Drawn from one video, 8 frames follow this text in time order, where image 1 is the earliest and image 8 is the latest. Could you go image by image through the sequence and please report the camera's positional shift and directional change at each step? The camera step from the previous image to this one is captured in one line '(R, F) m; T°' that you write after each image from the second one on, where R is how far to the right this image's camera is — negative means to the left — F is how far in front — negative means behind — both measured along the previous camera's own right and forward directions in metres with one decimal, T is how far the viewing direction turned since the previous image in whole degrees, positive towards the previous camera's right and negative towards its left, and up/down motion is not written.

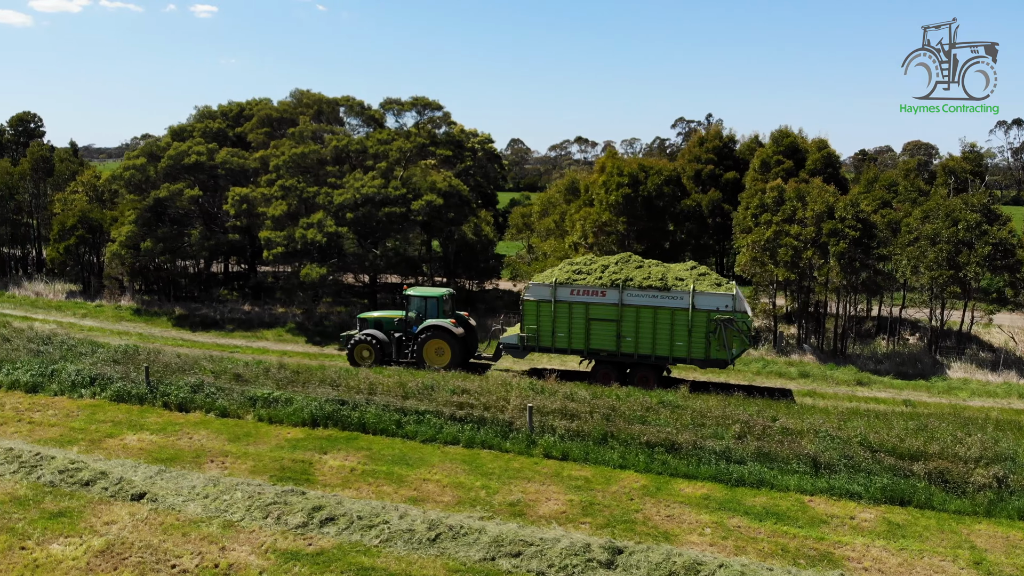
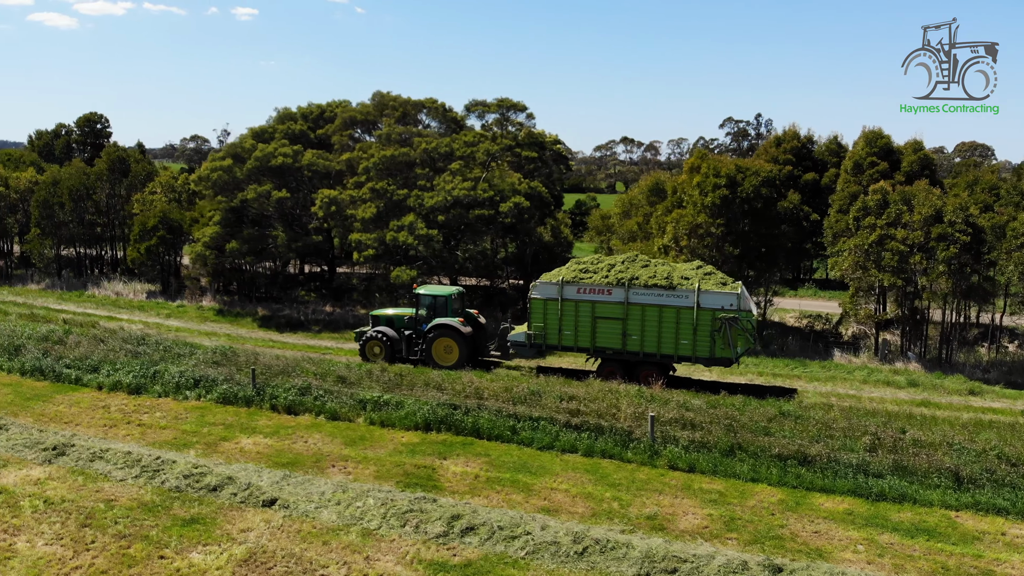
(-1.0, +0.3) m; -2°
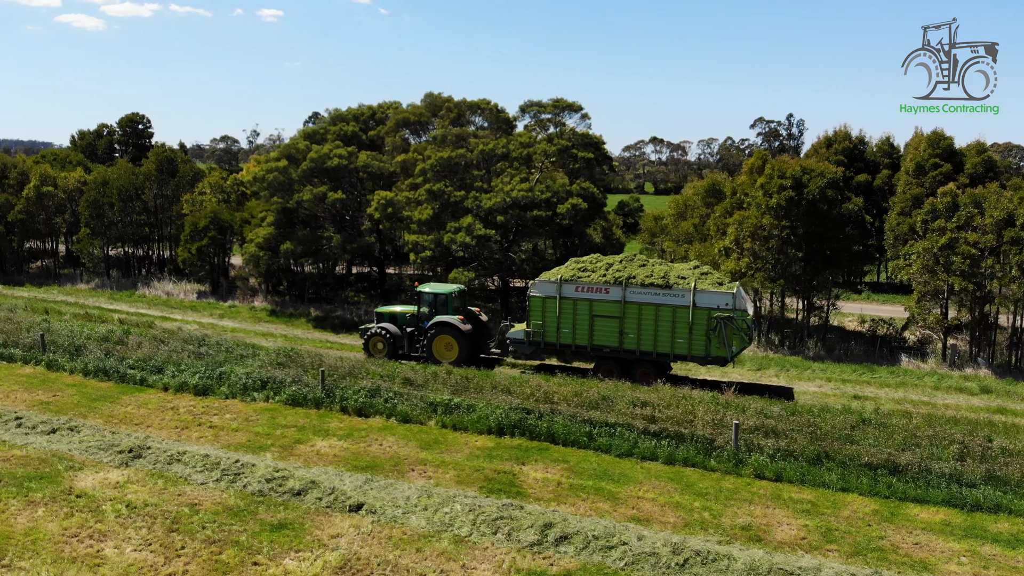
(-0.7, +0.2) m; -1°
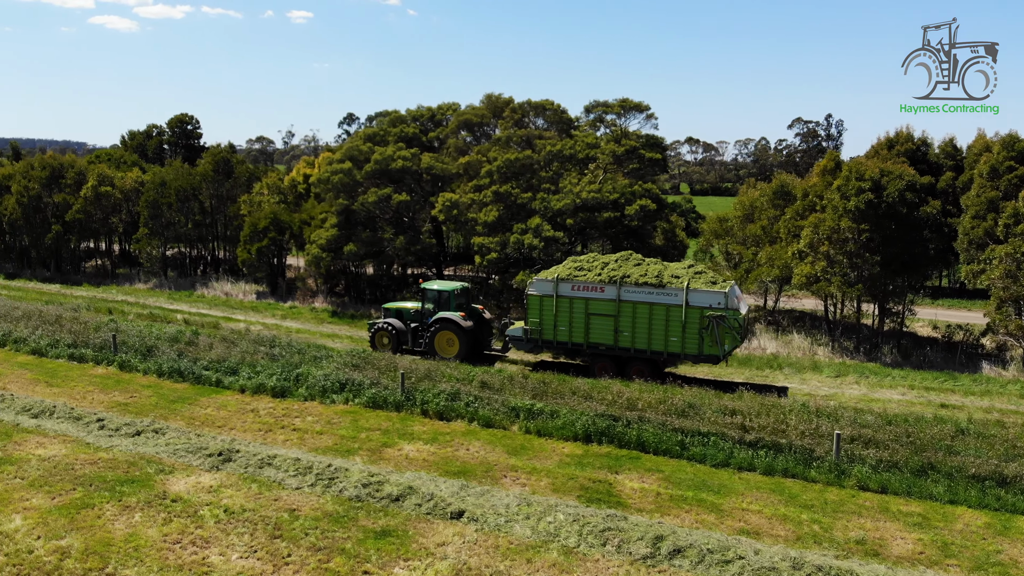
(-0.7, +0.2) m; -2°
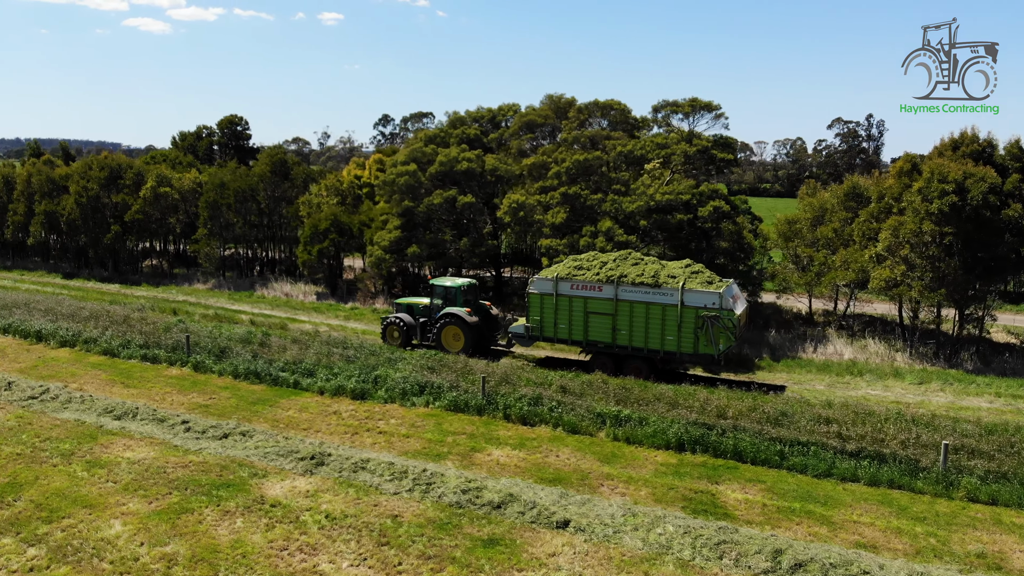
(-0.7, +0.2) m; -2°
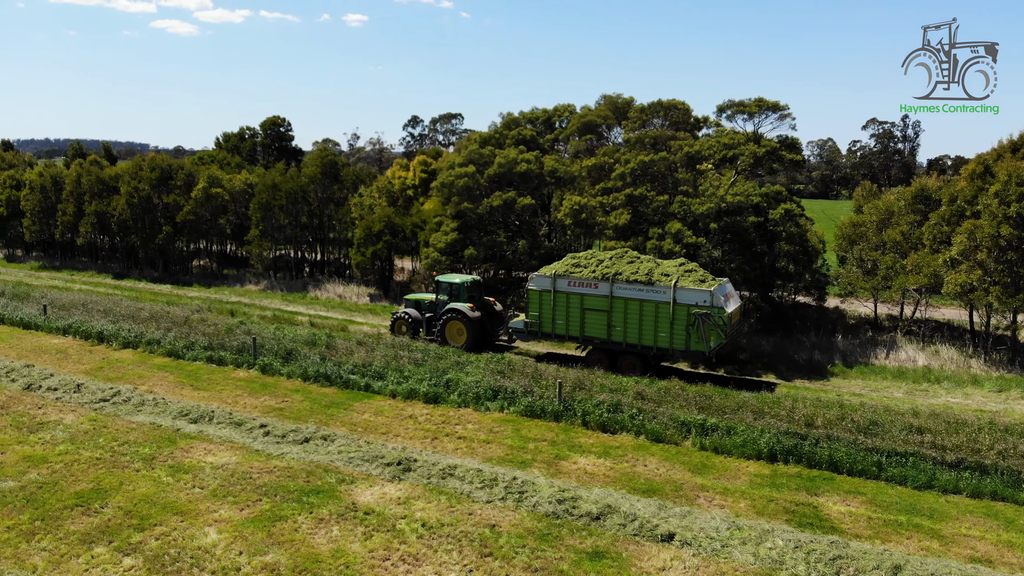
(-0.7, +0.2) m; -1°
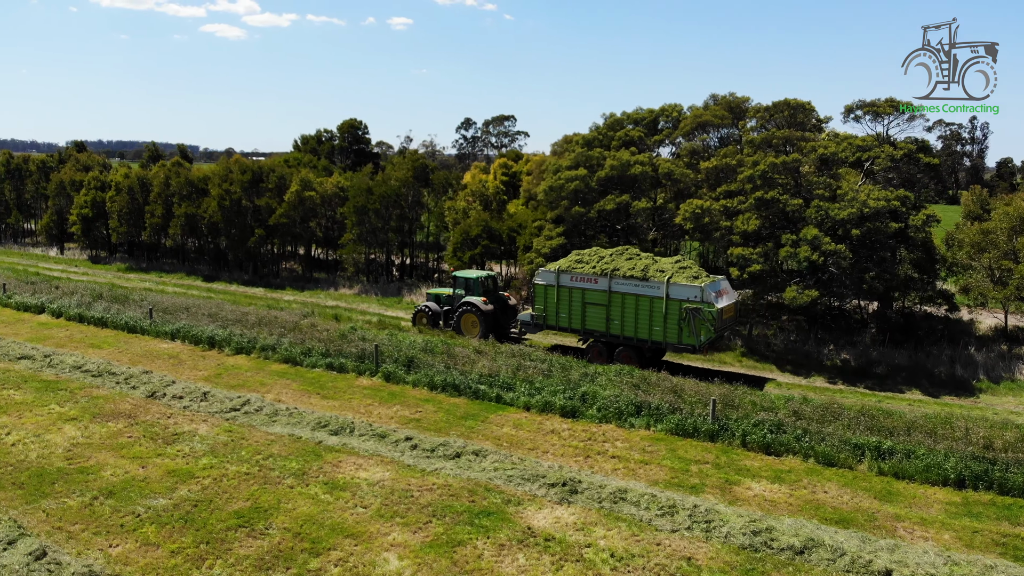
(-1.3, +0.6) m; -2°
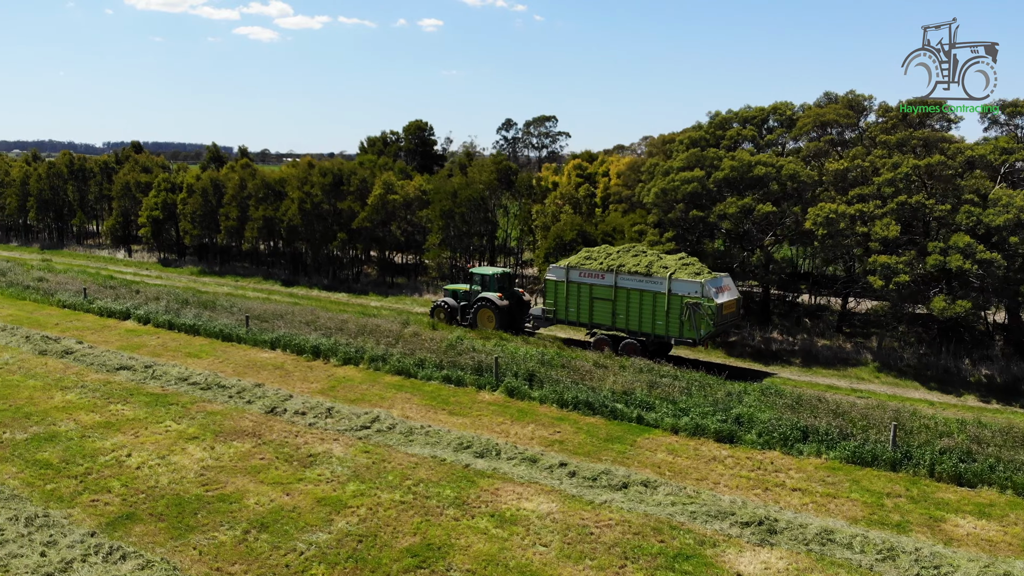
(-1.5, +1.0) m; -2°
